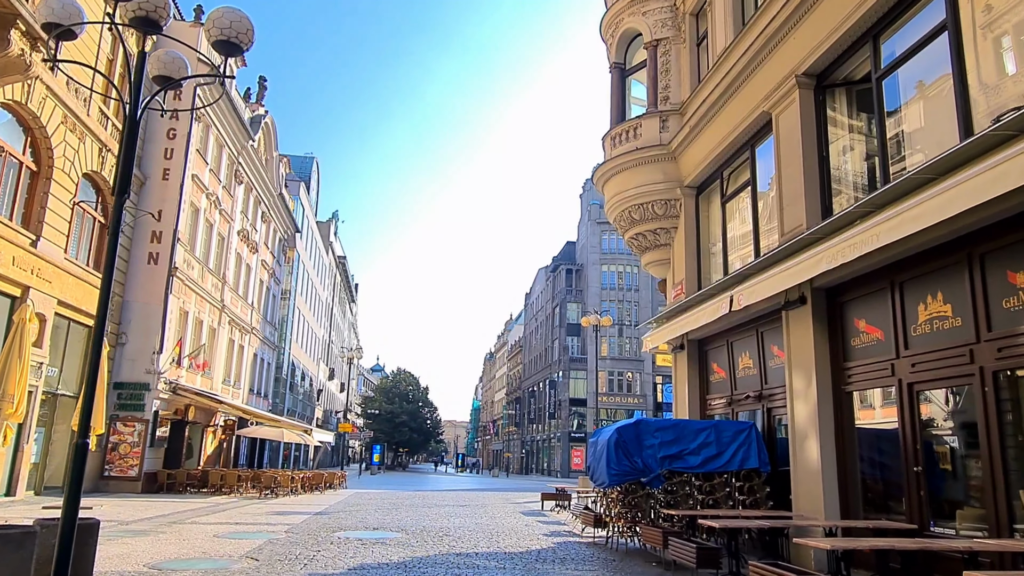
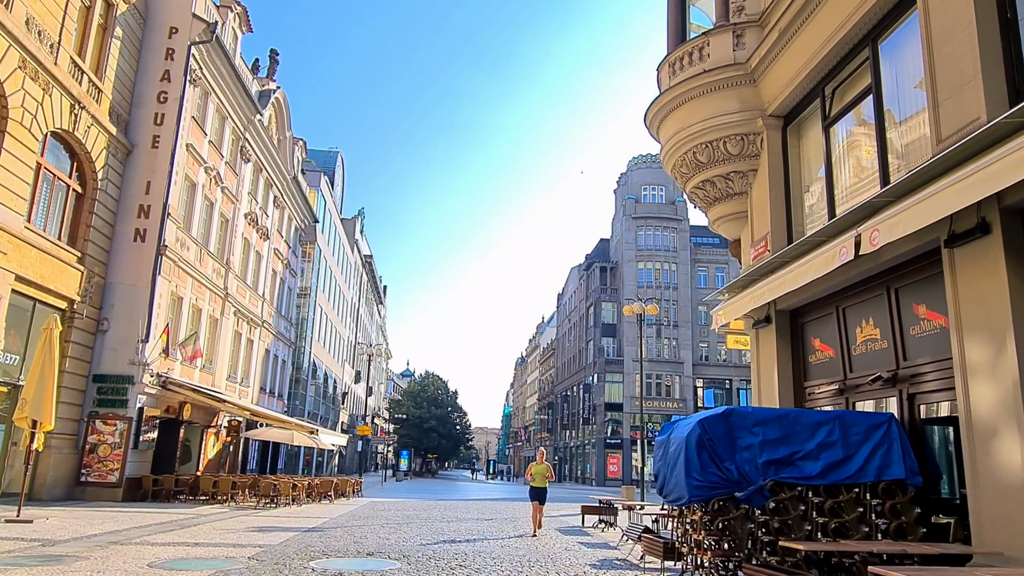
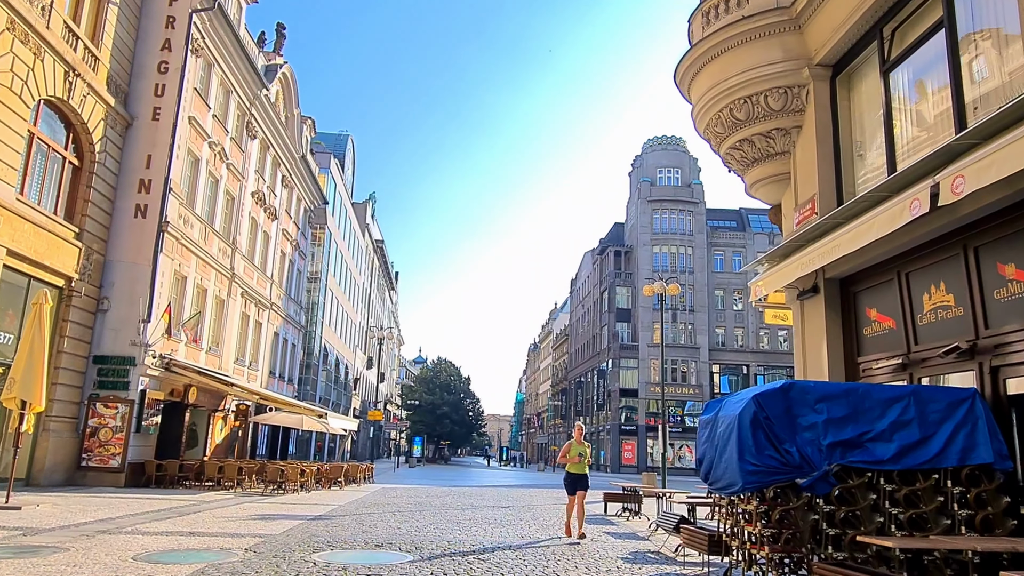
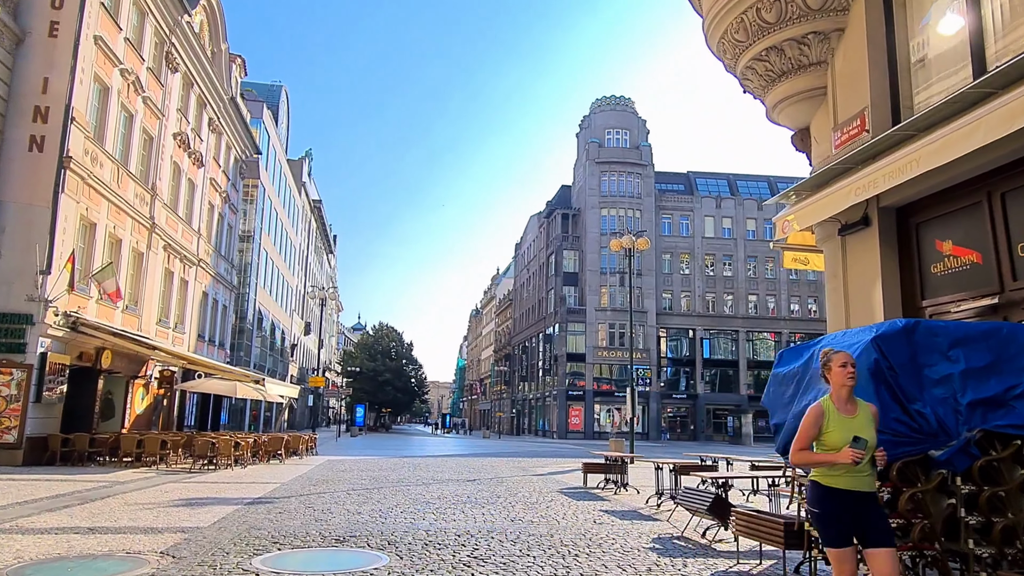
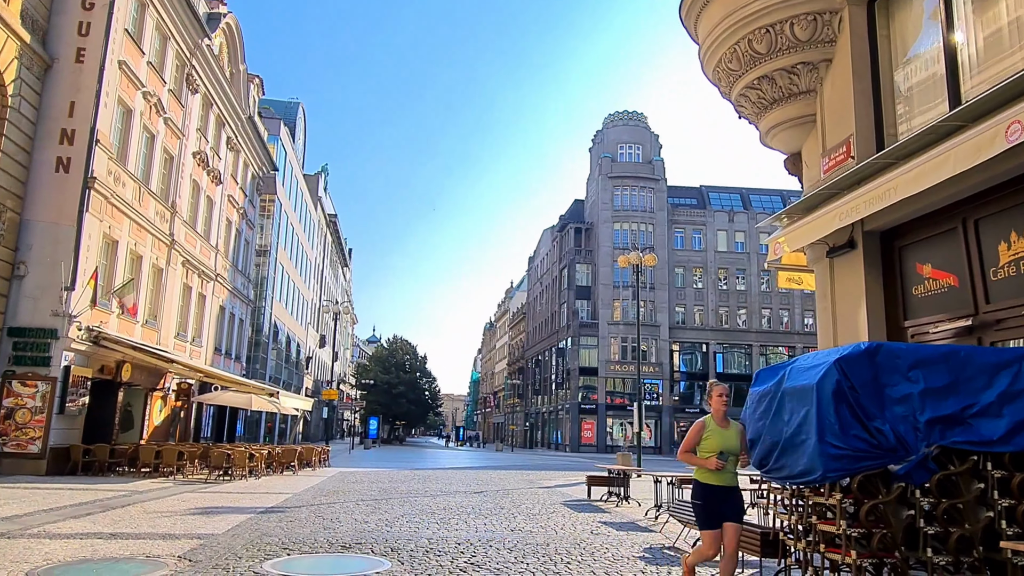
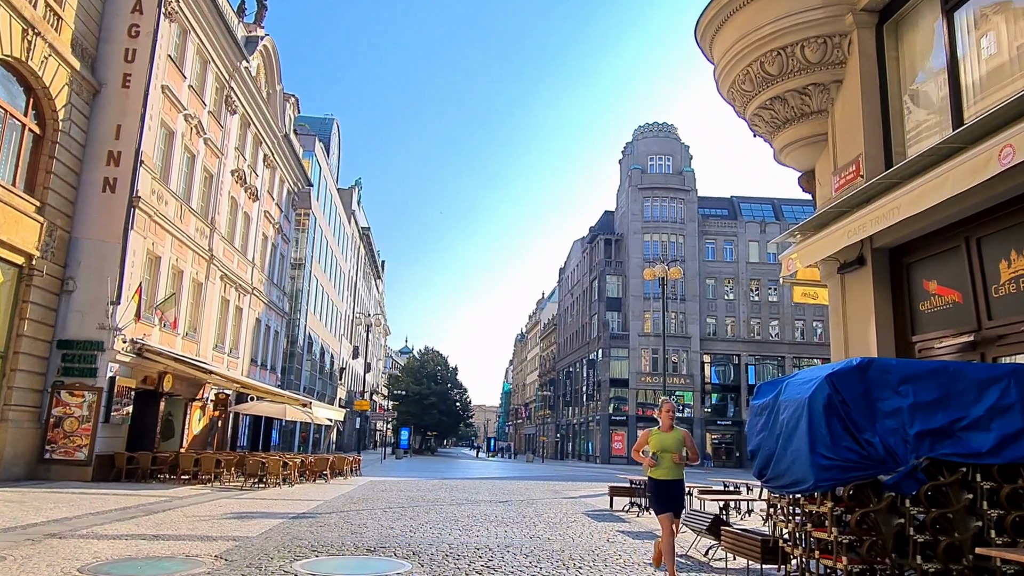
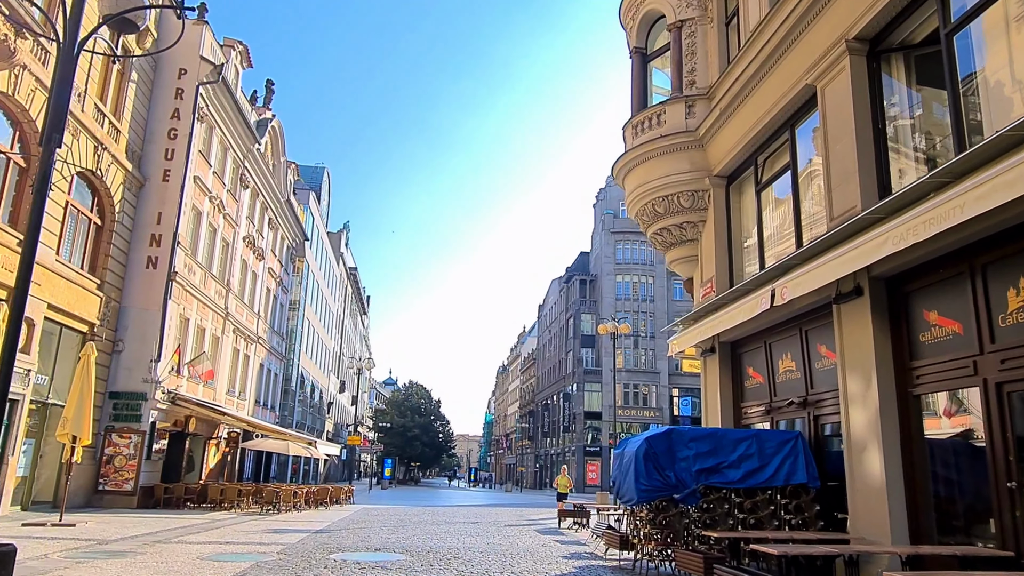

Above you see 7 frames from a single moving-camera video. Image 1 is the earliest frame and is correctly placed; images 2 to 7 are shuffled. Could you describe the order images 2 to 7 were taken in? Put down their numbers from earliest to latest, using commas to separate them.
7, 2, 3, 6, 5, 4
